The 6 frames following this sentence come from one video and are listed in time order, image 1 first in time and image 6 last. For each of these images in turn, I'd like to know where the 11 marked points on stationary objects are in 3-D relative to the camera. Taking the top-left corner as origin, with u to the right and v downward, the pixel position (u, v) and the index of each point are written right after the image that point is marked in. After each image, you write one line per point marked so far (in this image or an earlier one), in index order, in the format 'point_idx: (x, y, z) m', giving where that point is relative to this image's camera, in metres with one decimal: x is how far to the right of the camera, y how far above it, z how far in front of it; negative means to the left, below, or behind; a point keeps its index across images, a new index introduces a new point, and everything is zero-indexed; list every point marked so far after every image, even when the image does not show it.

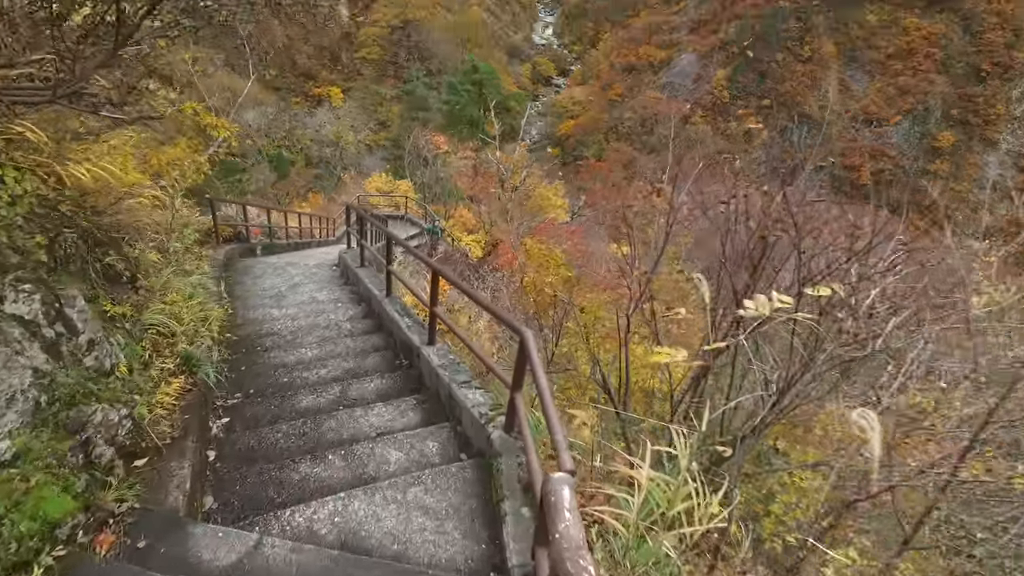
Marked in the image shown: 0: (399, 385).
0: (-0.6, -0.5, +3.3) m
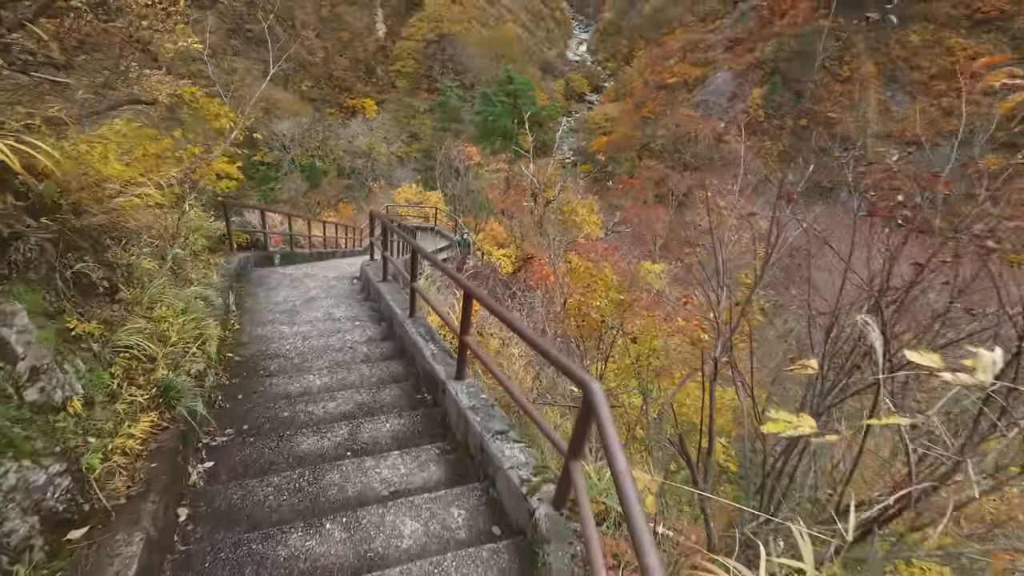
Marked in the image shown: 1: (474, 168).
0: (-0.4, -0.6, +2.8) m
1: (-1.1, +3.5, +19.8) m
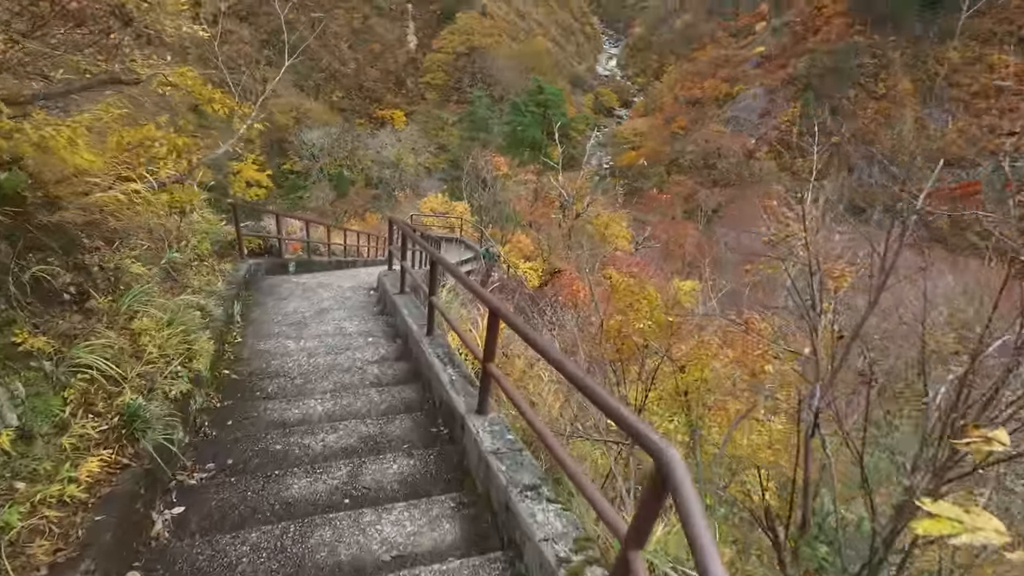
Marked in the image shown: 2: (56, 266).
0: (-0.3, -0.6, +2.3) m
1: (-0.3, +3.2, +19.4) m
2: (-1.6, +0.1, +2.4) m
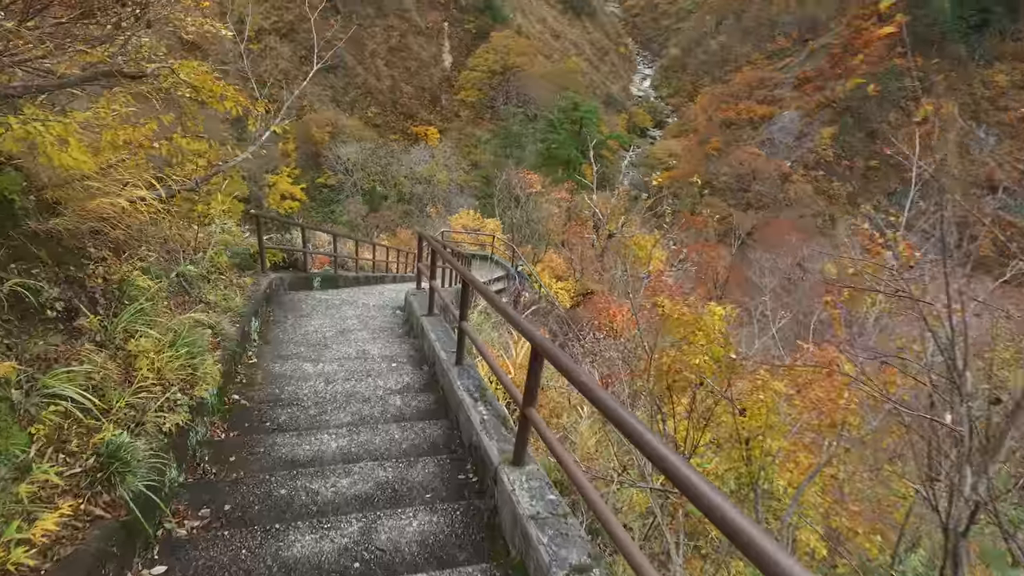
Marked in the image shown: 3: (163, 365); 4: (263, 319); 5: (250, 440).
0: (-0.2, -0.7, +2.0) m
1: (+0.6, +2.6, +19.1) m
2: (-1.5, 0.0, +2.1) m
3: (-1.3, -0.3, +2.4) m
4: (-1.6, -0.2, +4.4) m
5: (-1.0, -0.6, +2.6) m
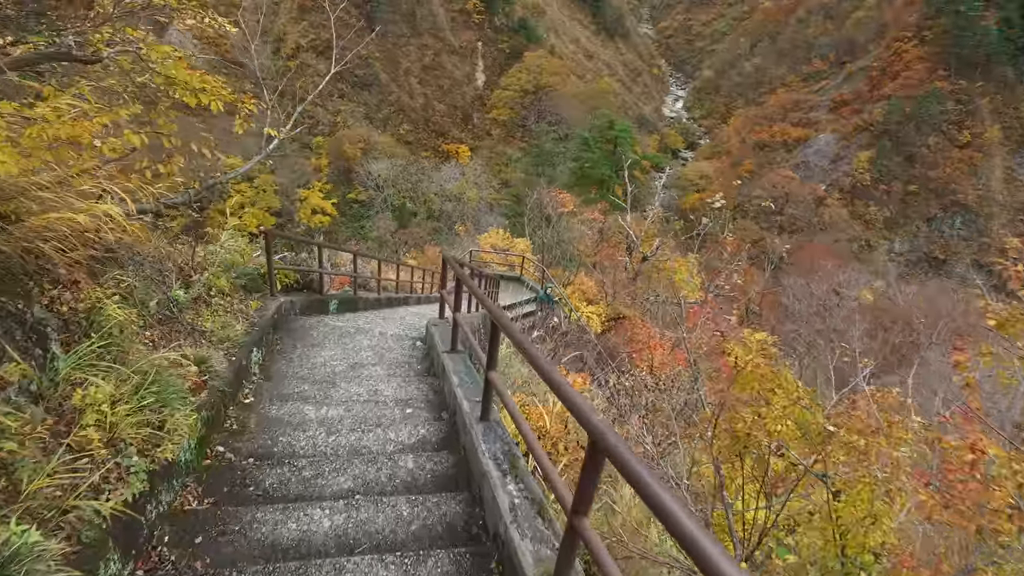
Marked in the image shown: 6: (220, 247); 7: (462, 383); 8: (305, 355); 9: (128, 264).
0: (-0.1, -0.8, +1.5) m
1: (+1.5, +2.0, +18.6) m
2: (-1.4, -0.1, +1.7) m
3: (-1.2, -0.4, +2.0) m
4: (-1.4, -0.4, +3.9) m
5: (-0.9, -0.7, +2.1) m
6: (-1.8, +0.3, +4.1) m
7: (-0.2, -0.4, +3.0) m
8: (-1.2, -0.4, +4.0) m
9: (-1.6, +0.1, +2.8) m
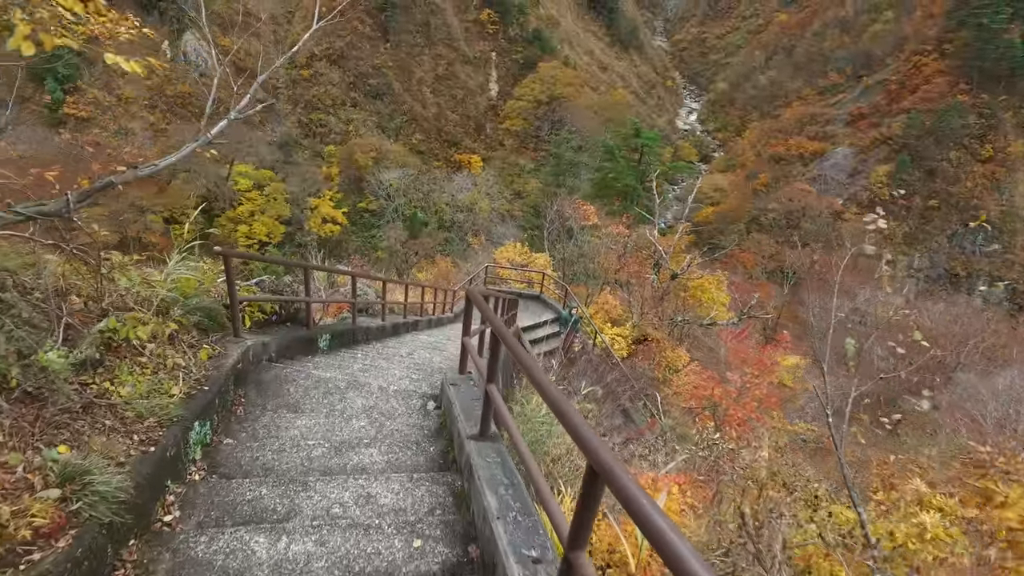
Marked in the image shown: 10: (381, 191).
0: (+0.1, -1.0, +0.3) m
1: (+2.0, +1.5, +17.5) m
2: (-1.2, -0.2, +0.5) m
3: (-1.0, -0.5, +0.8) m
4: (-1.2, -0.5, +2.8) m
5: (-0.7, -0.9, +1.0) m
6: (-1.5, +0.1, +3.0) m
7: (0.0, -0.6, +1.9) m
8: (-1.0, -0.6, +2.9) m
9: (-1.4, -0.1, +1.7) m
10: (-3.8, +2.9, +19.1) m
